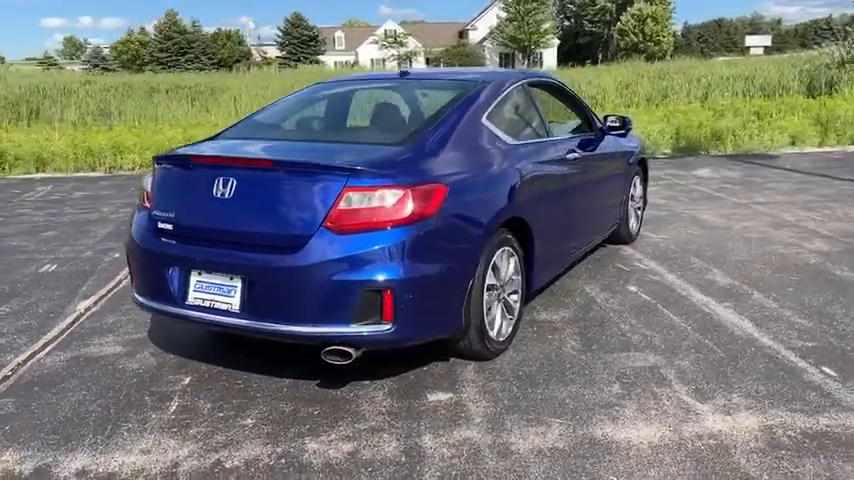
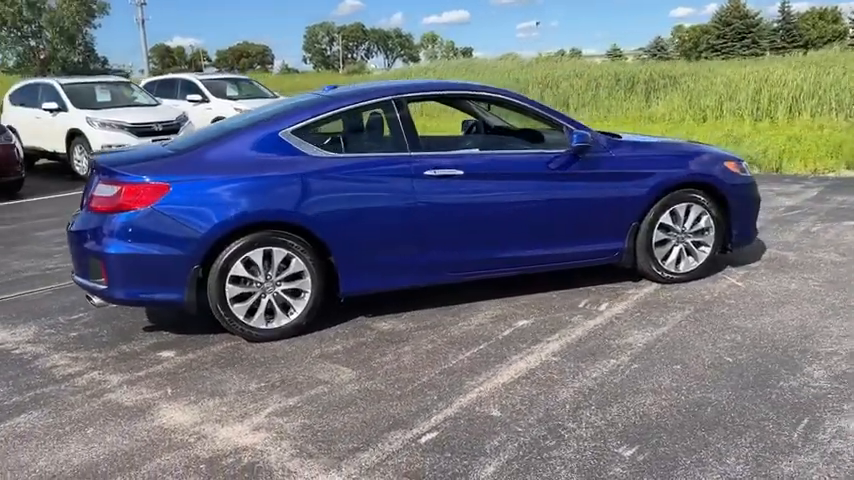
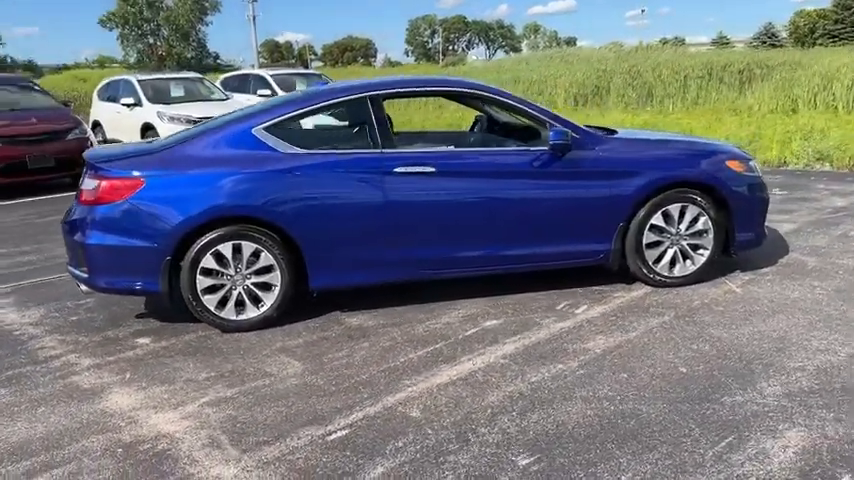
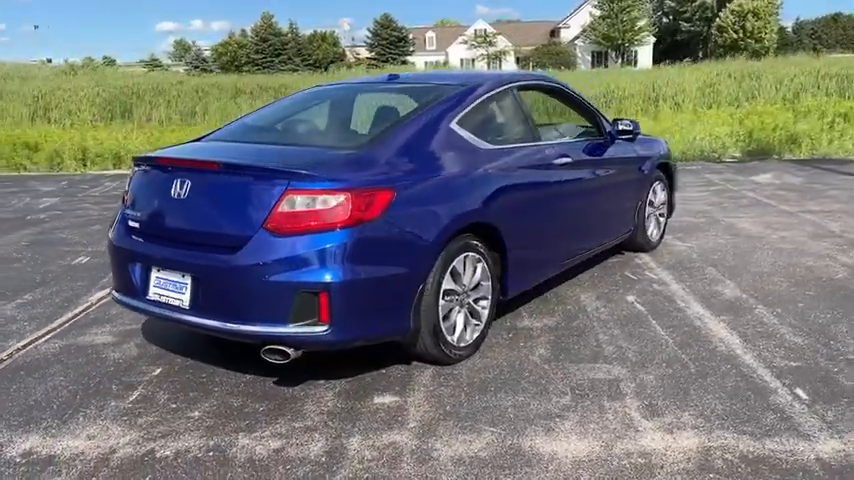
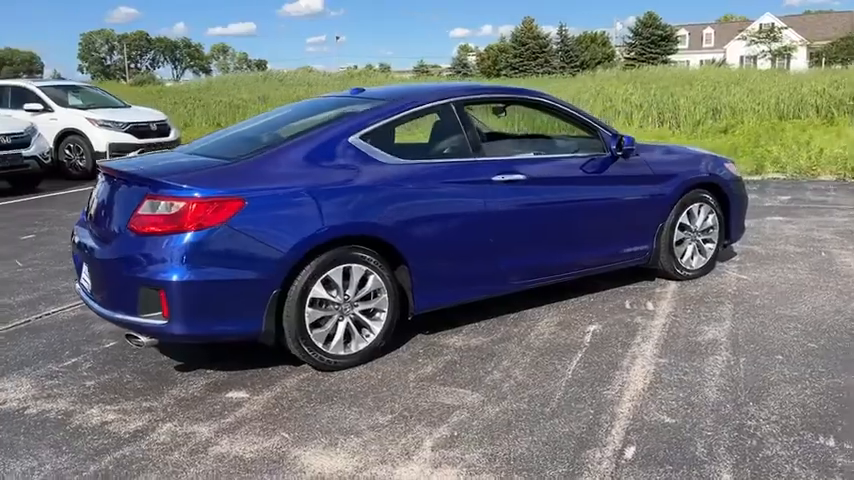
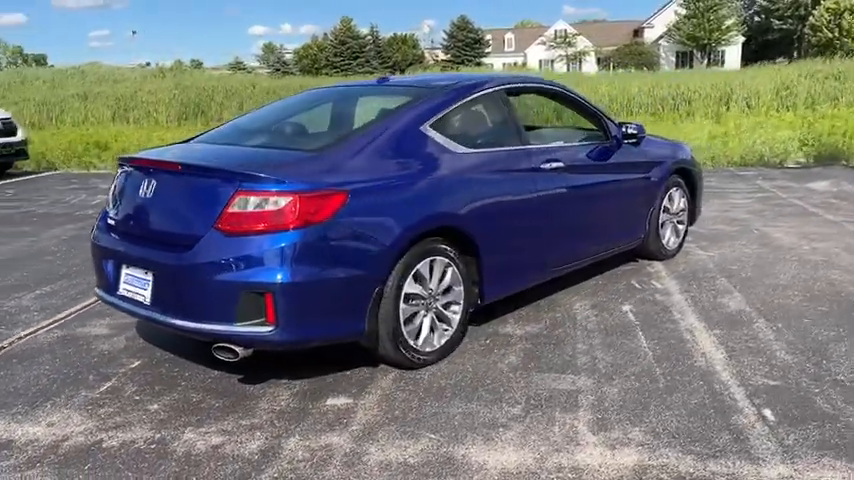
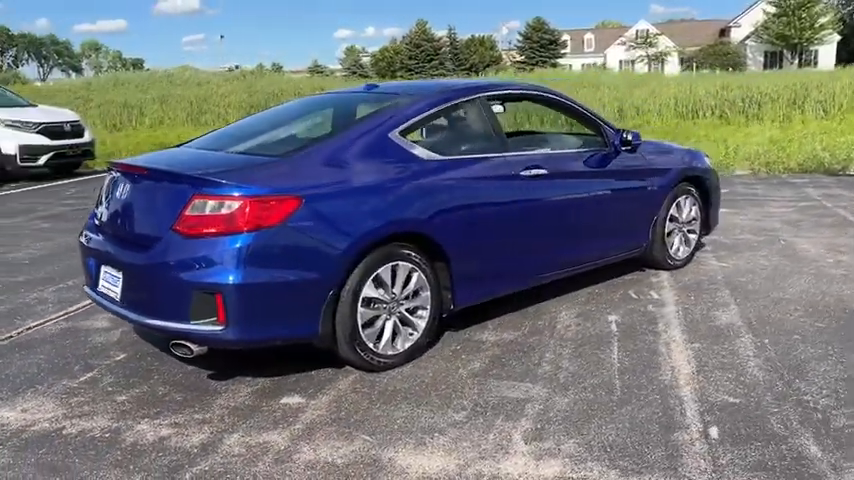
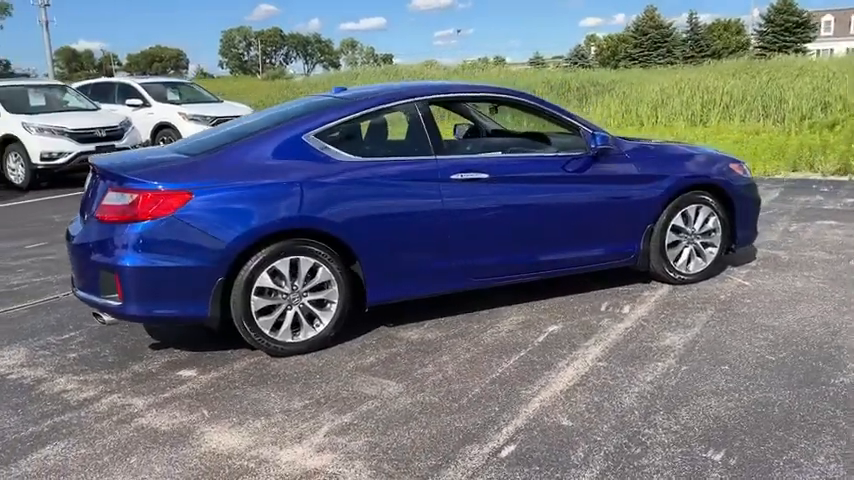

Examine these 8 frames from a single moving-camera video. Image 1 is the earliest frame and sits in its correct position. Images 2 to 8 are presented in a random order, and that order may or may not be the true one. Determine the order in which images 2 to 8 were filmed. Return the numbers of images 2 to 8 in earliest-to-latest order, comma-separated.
4, 6, 7, 5, 8, 2, 3
